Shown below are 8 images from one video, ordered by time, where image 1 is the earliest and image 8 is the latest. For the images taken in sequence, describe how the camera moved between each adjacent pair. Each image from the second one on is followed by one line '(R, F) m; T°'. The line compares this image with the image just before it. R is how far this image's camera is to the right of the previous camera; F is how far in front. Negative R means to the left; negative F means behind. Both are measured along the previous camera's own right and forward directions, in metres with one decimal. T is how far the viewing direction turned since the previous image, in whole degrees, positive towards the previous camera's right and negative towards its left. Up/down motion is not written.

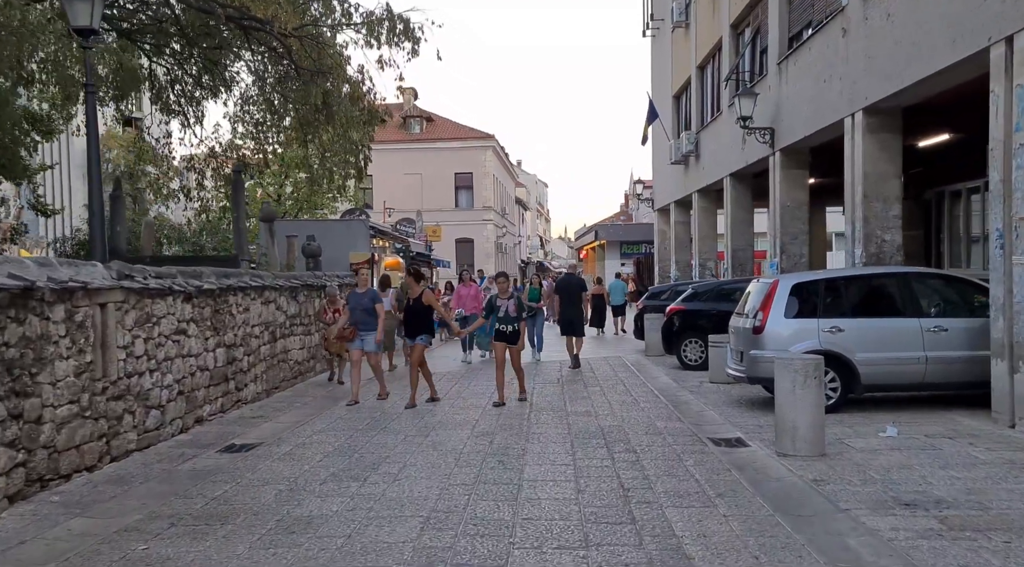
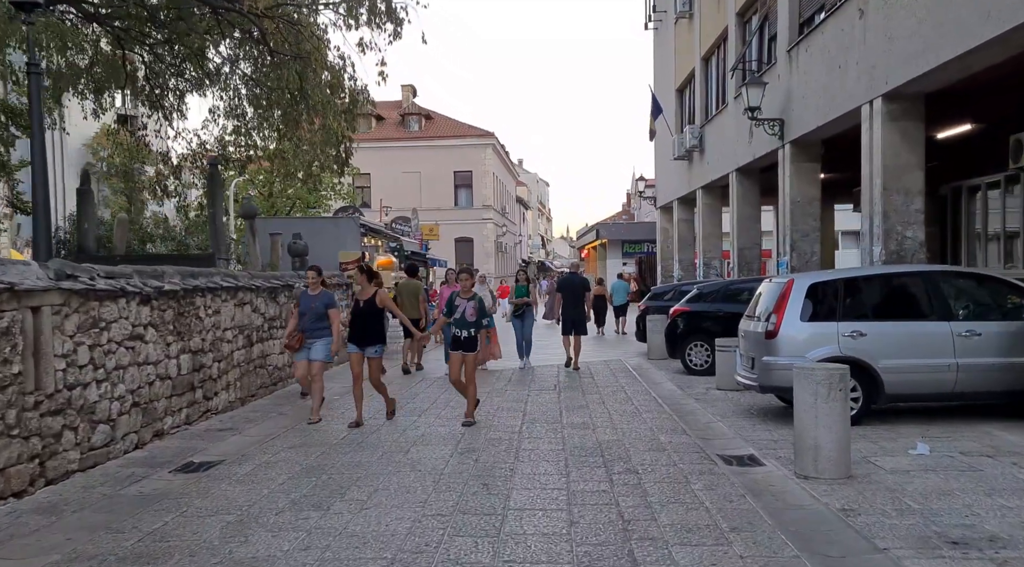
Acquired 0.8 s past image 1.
(+0.1, +0.8) m; 0°
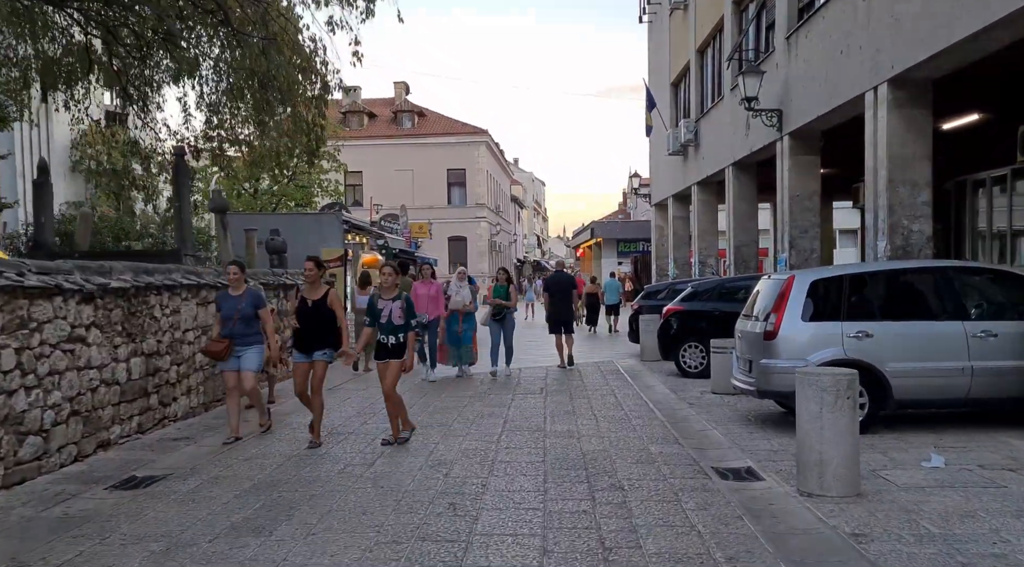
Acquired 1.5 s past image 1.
(+0.2, +0.7) m; 0°
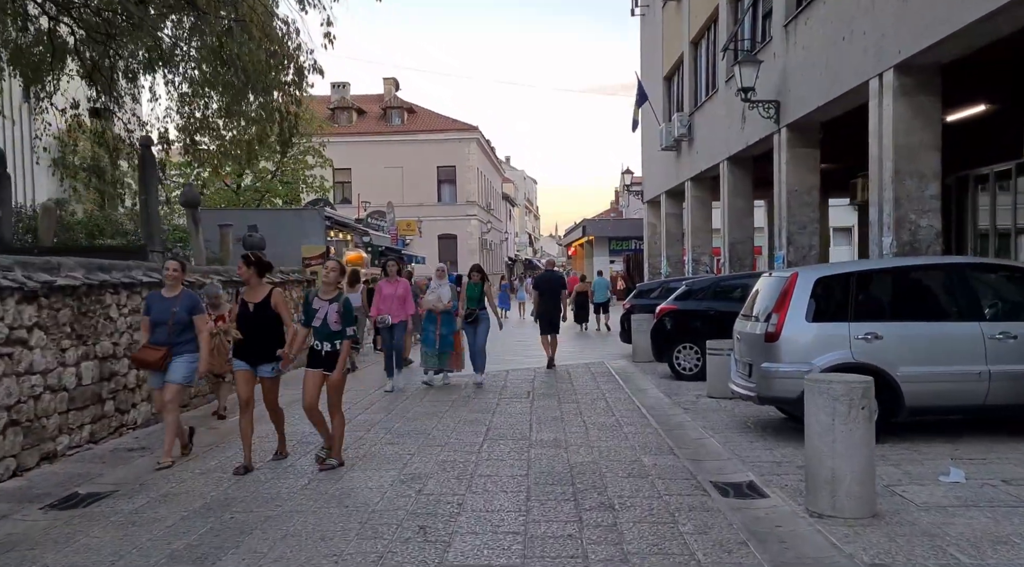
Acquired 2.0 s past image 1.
(+0.1, +0.6) m; +1°
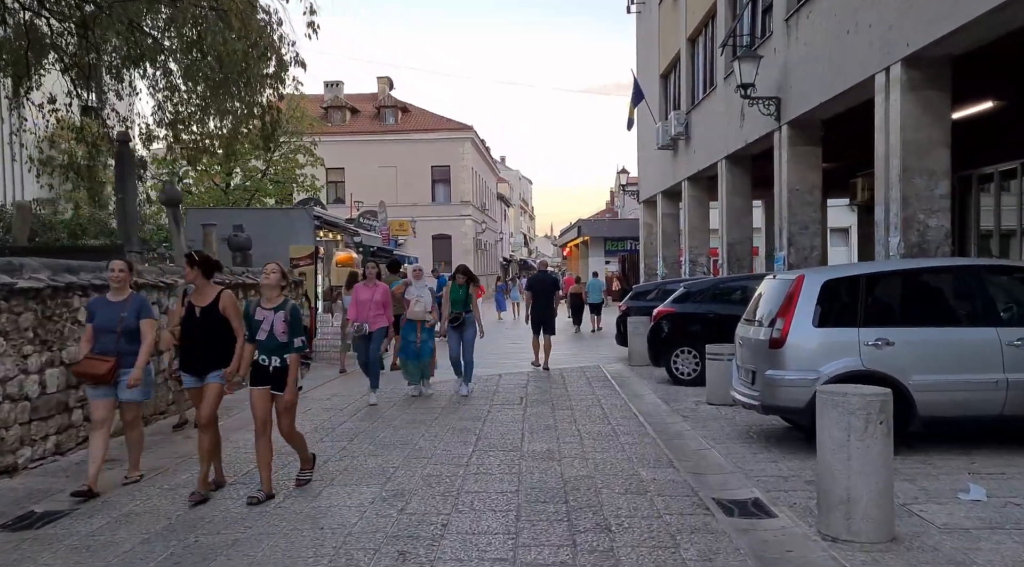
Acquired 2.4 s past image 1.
(0.0, +0.4) m; 0°
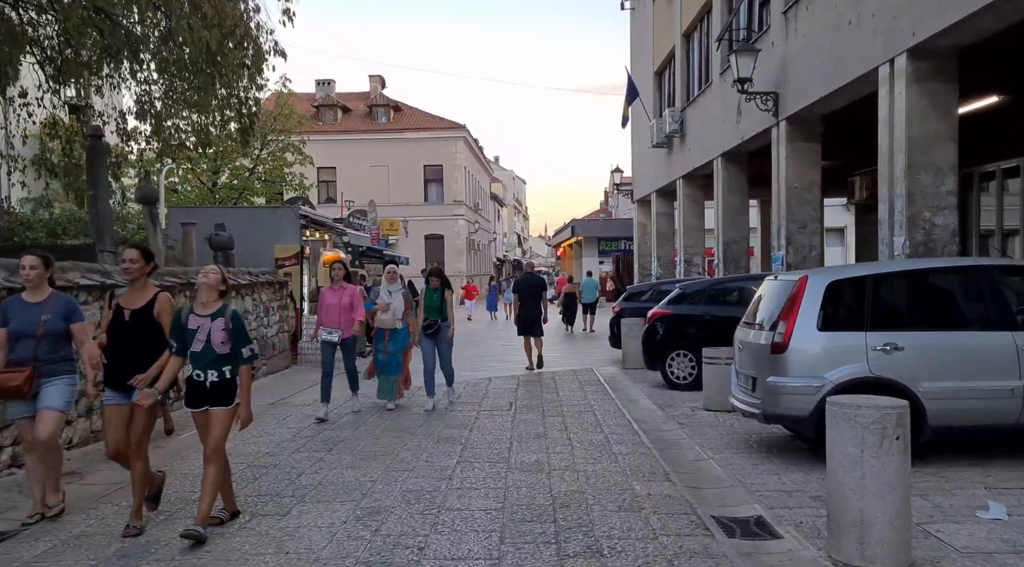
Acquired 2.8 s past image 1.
(+0.1, +0.4) m; 0°
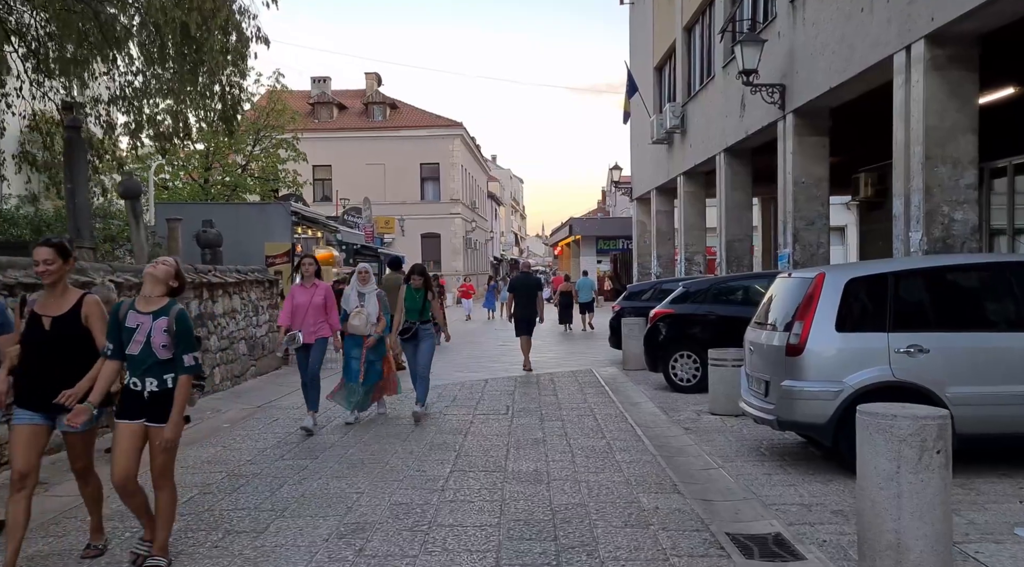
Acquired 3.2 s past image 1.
(0.0, +0.4) m; 0°
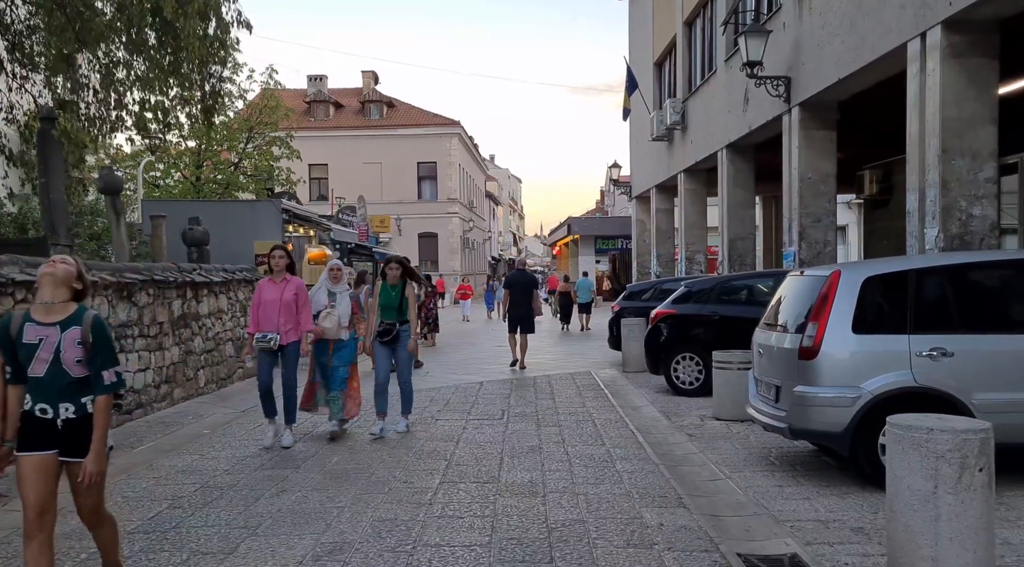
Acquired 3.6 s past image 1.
(0.0, +0.4) m; 0°
